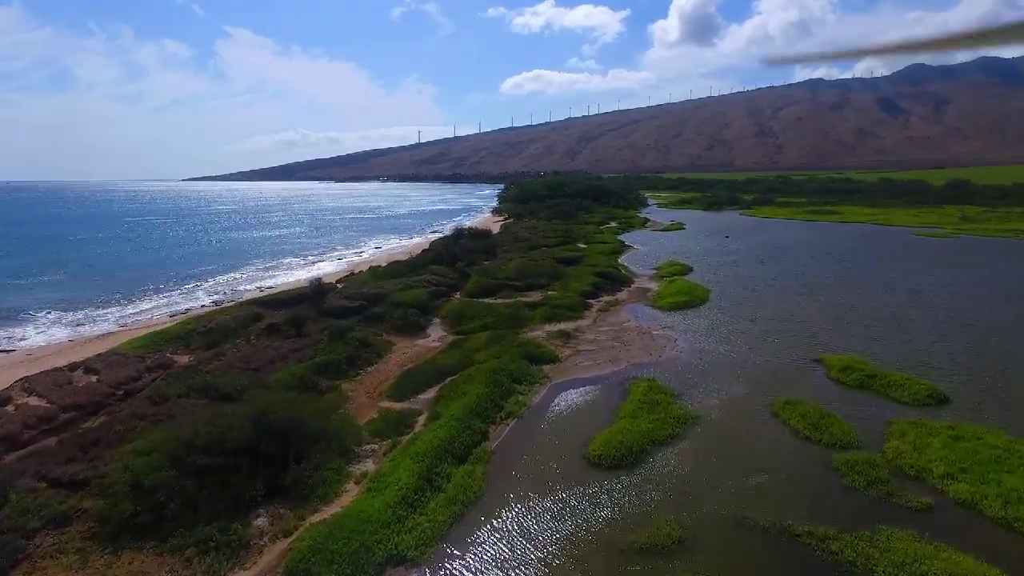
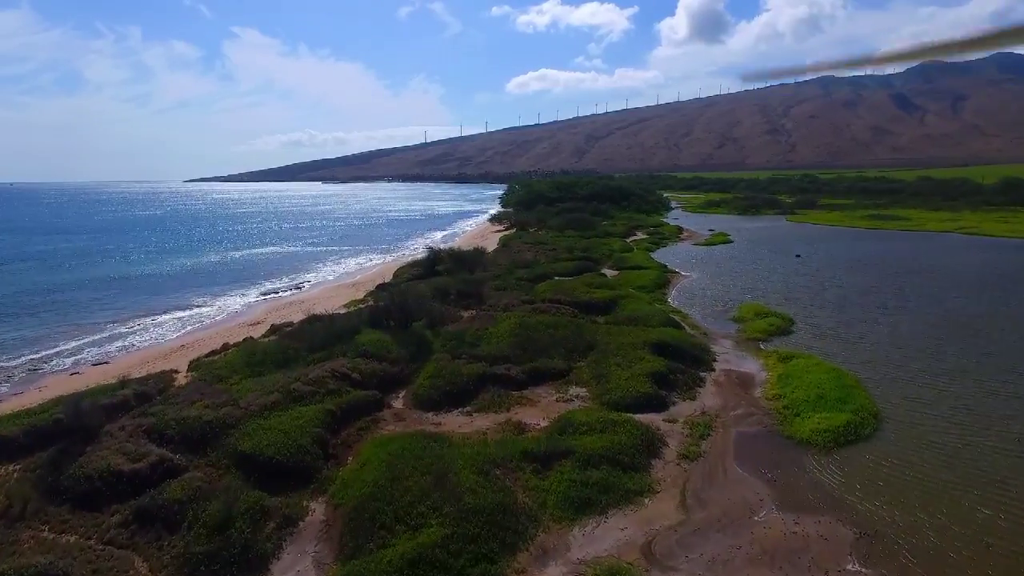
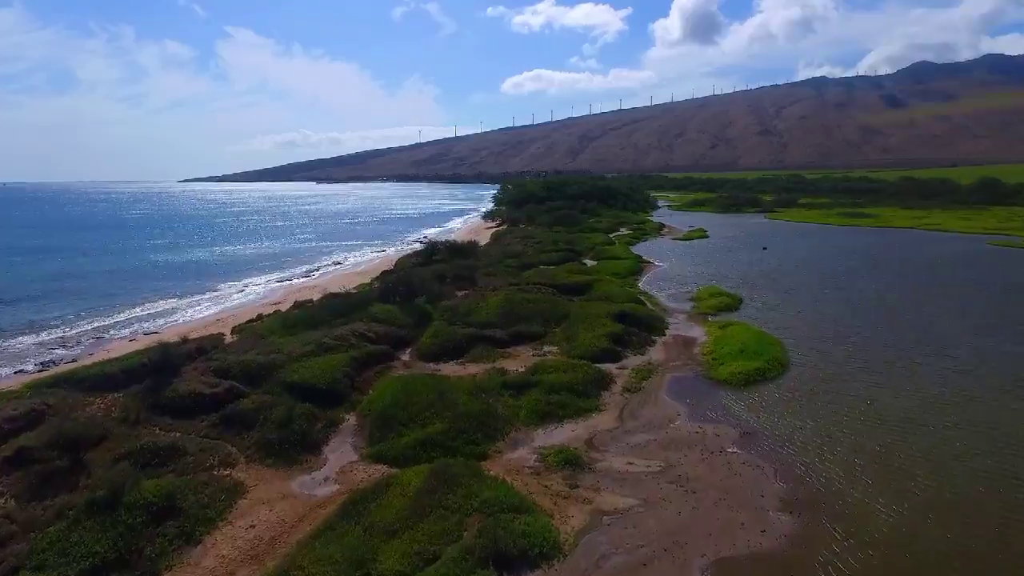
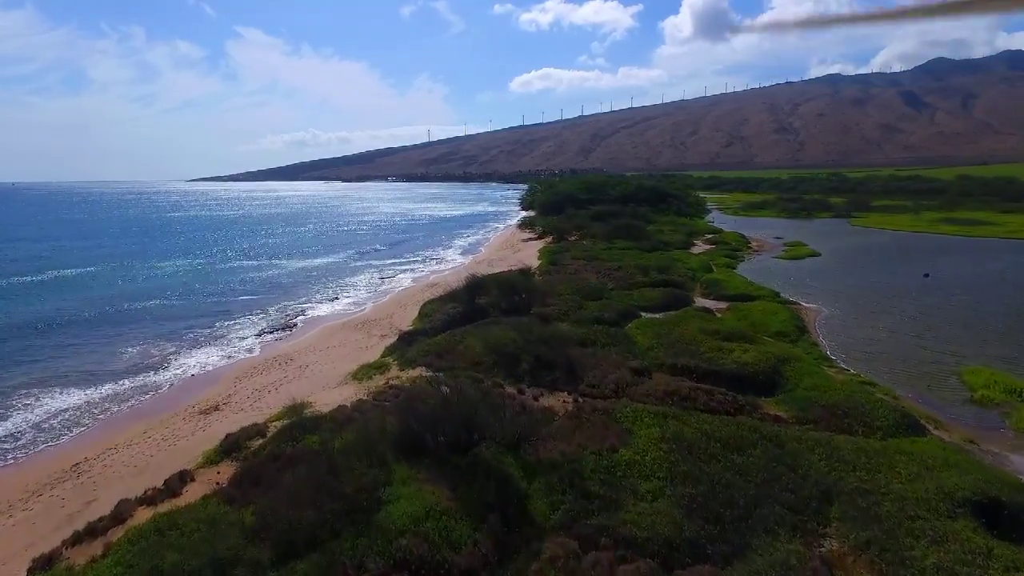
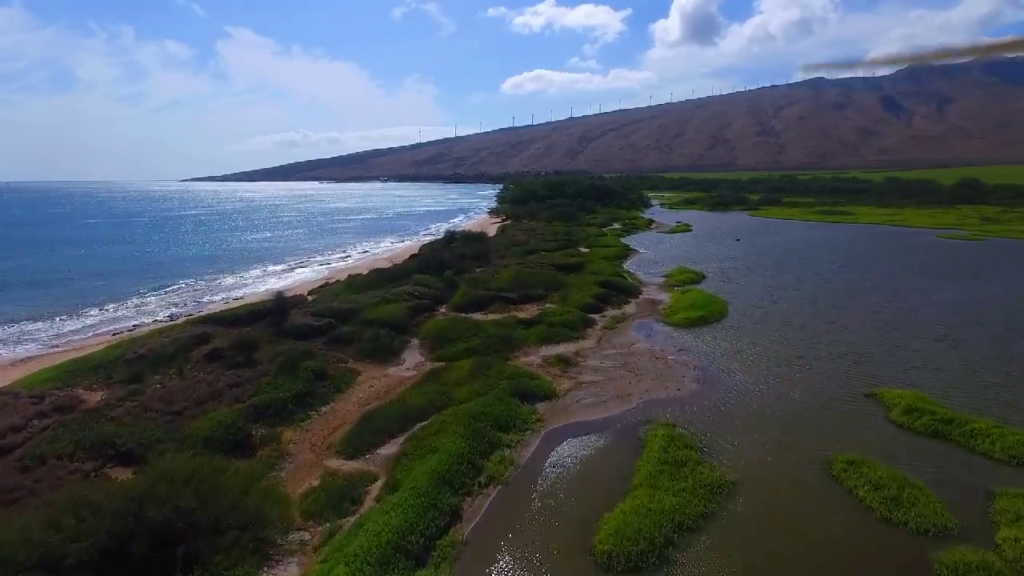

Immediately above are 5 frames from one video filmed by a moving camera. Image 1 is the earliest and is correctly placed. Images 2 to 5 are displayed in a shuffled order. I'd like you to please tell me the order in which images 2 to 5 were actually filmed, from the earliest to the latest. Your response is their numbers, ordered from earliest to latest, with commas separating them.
5, 3, 2, 4
